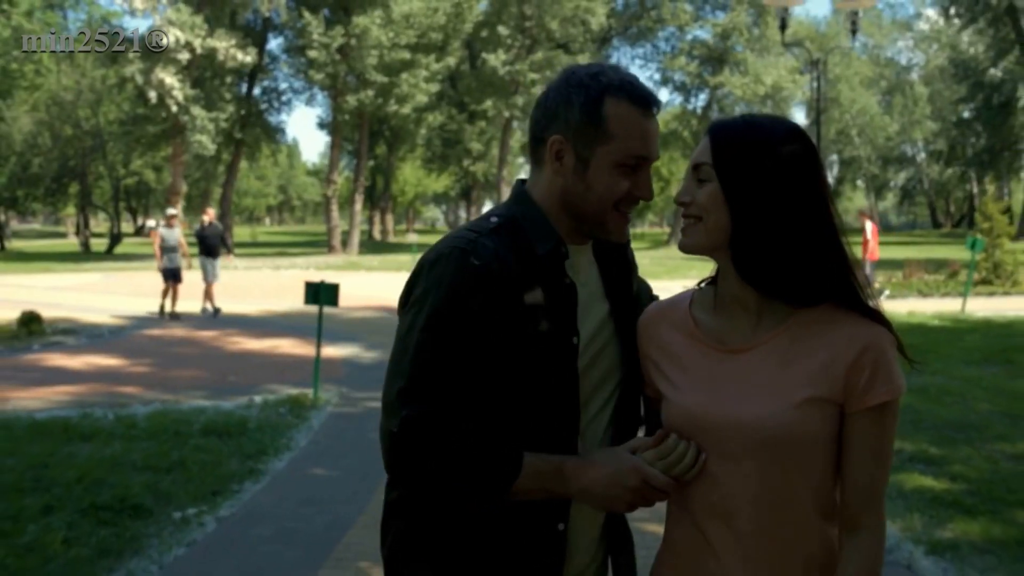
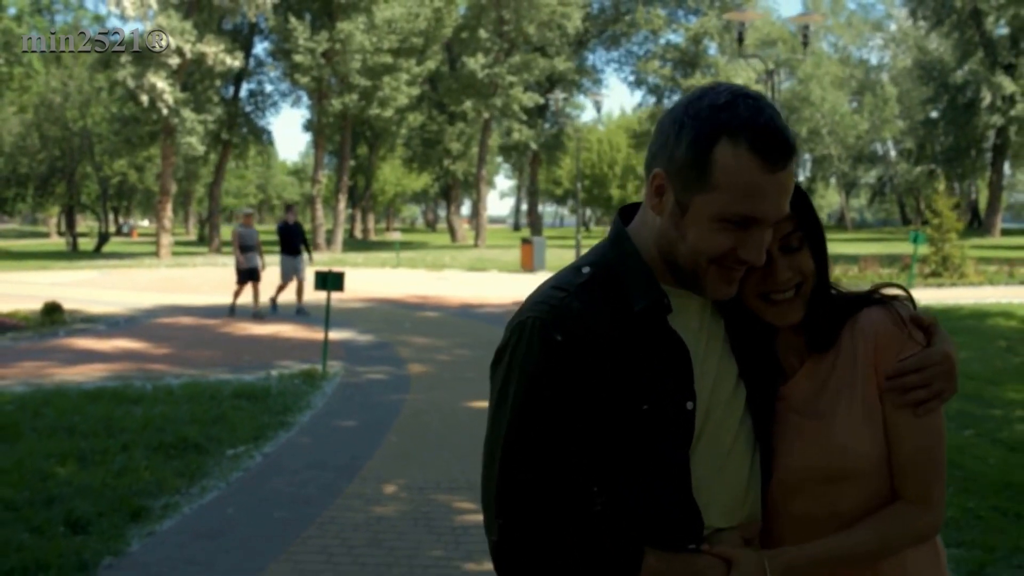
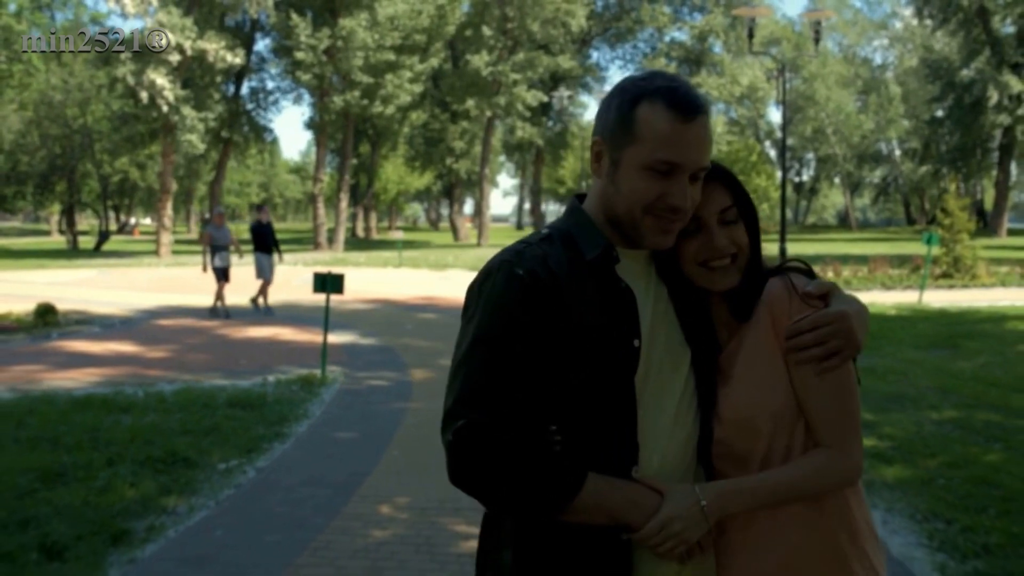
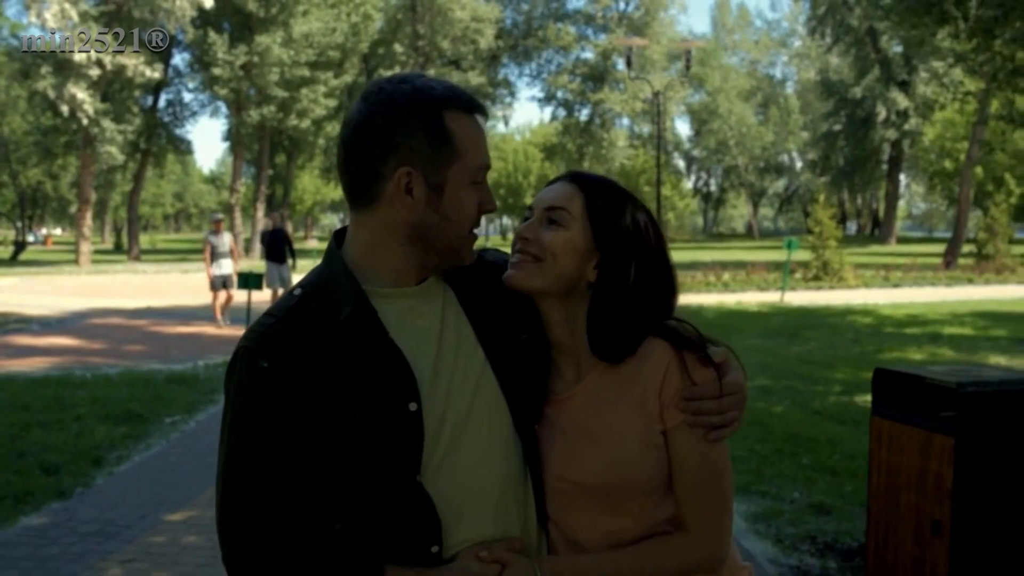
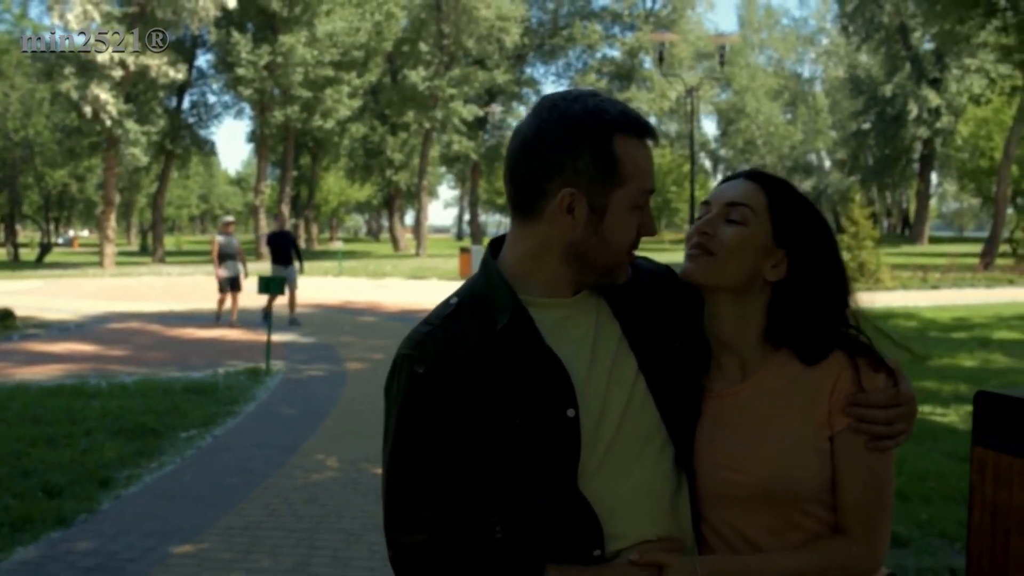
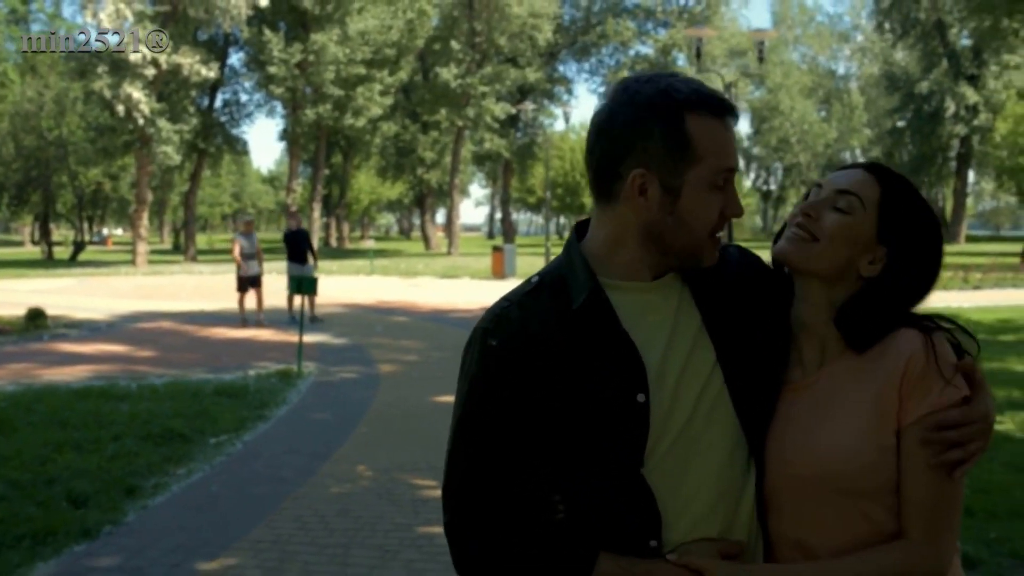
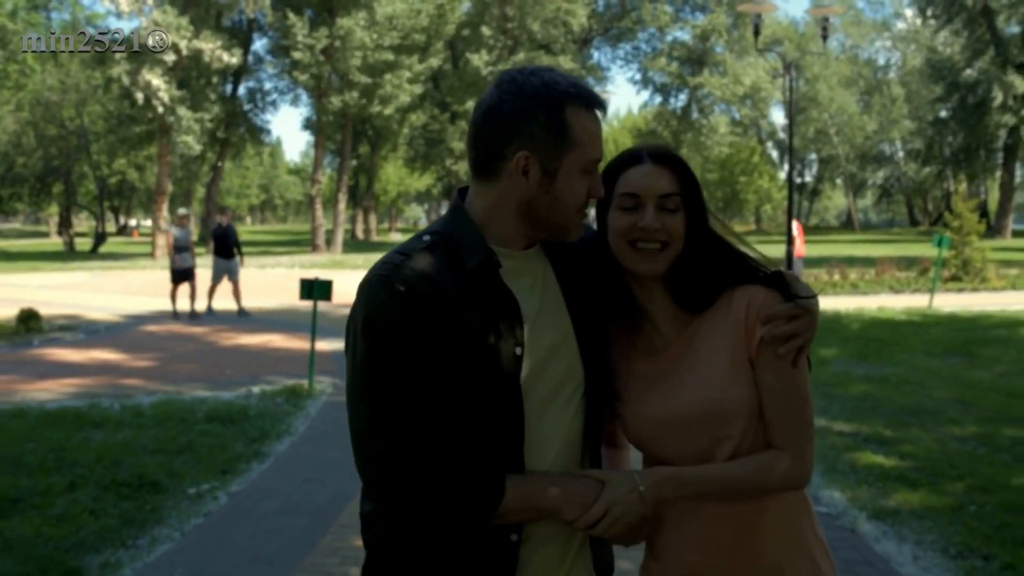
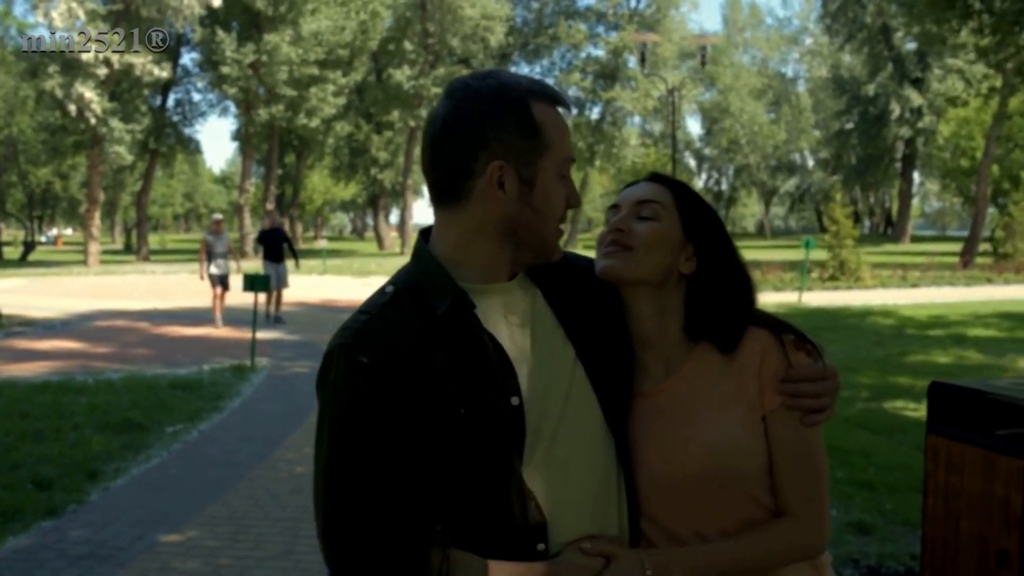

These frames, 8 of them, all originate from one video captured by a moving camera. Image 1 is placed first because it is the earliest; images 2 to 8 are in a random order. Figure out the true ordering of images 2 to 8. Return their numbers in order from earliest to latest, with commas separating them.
7, 3, 2, 6, 5, 8, 4
